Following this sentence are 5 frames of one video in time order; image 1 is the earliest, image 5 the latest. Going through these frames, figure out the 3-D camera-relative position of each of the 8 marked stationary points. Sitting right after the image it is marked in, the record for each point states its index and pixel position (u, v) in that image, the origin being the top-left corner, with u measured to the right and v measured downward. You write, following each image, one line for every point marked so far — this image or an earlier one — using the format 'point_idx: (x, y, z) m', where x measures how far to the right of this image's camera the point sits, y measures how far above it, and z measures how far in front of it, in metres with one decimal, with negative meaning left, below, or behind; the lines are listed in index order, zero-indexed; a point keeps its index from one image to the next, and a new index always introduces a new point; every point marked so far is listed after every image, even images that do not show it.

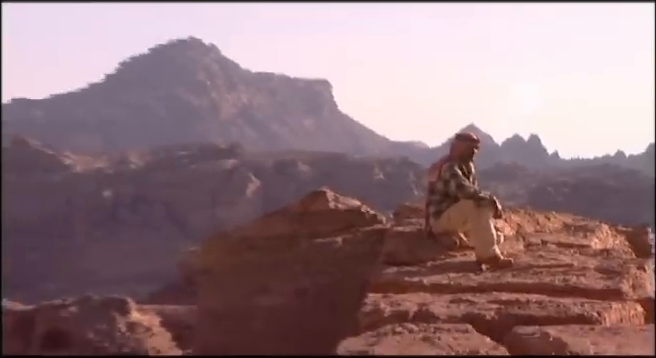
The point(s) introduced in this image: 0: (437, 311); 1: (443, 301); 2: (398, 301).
0: (+1.1, -1.0, +3.2) m
1: (+1.3, -1.0, +3.5) m
2: (+0.9, -1.0, +3.4) m
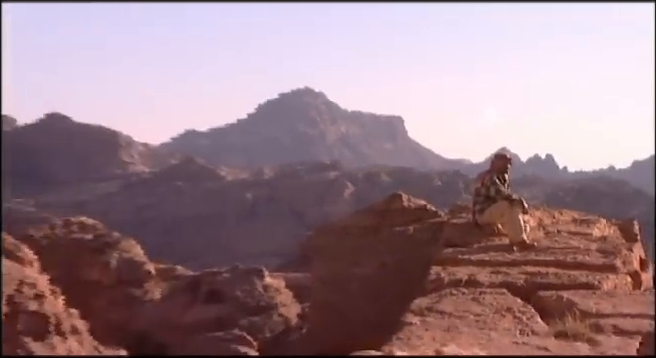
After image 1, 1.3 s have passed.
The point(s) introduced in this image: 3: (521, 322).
0: (+1.9, -1.1, +4.1) m
1: (+2.0, -1.1, +4.4) m
2: (+1.7, -1.1, +4.3) m
3: (+2.0, -1.4, +3.5) m
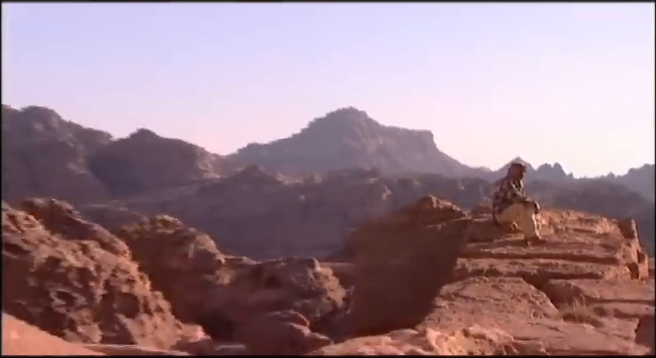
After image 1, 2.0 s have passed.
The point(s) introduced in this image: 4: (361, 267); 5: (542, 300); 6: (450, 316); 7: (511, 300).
0: (+2.4, -1.2, +4.6) m
1: (+2.5, -1.2, +4.9) m
2: (+2.1, -1.2, +4.8) m
3: (+2.5, -1.5, +4.0) m
4: (+1.0, -1.5, +6.7) m
5: (+2.6, -1.4, +4.1) m
6: (+1.4, -1.5, +3.8) m
7: (+2.2, -1.4, +4.1) m
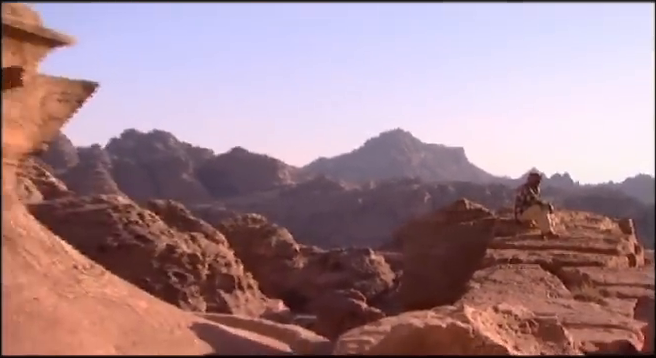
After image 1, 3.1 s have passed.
0: (+3.2, -1.3, +5.5) m
1: (+3.3, -1.3, +5.8) m
2: (+2.9, -1.3, +5.7) m
3: (+3.2, -1.6, +4.9) m
4: (+1.9, -1.7, +7.6) m
5: (+3.4, -1.5, +5.0) m
6: (+2.2, -1.6, +4.7) m
7: (+3.0, -1.5, +5.0) m
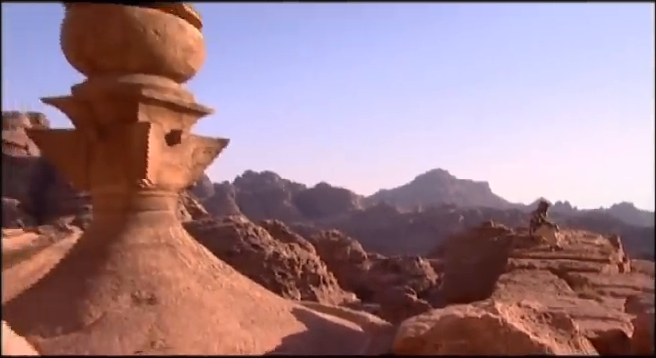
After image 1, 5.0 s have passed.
0: (+4.4, -1.9, +7.0) m
1: (+4.6, -1.8, +7.2) m
2: (+4.2, -1.8, +7.2) m
3: (+4.4, -2.1, +6.4) m
4: (+3.3, -2.3, +9.2) m
5: (+4.6, -2.0, +6.4) m
6: (+3.4, -2.1, +6.2) m
7: (+4.2, -2.0, +6.5) m
